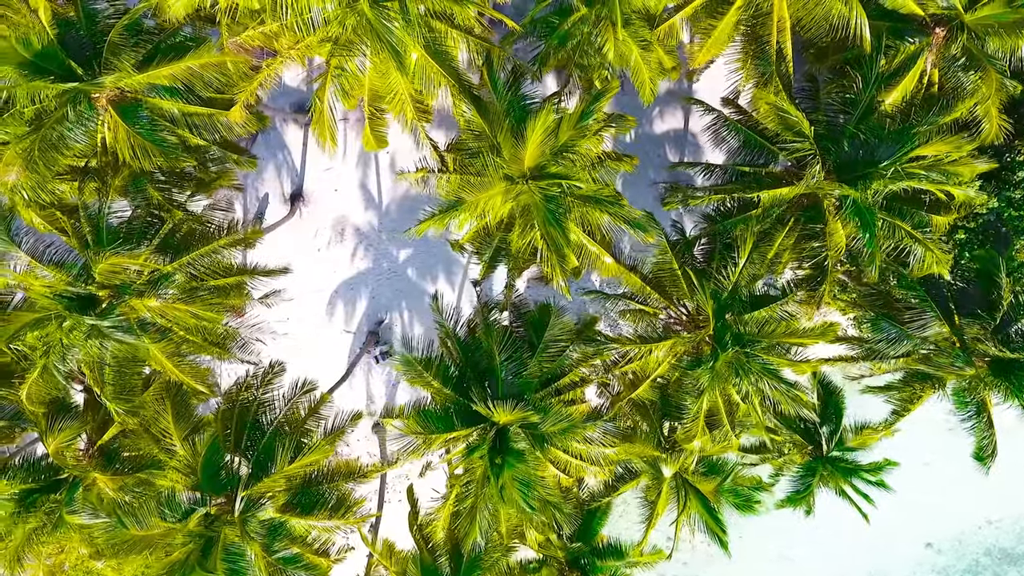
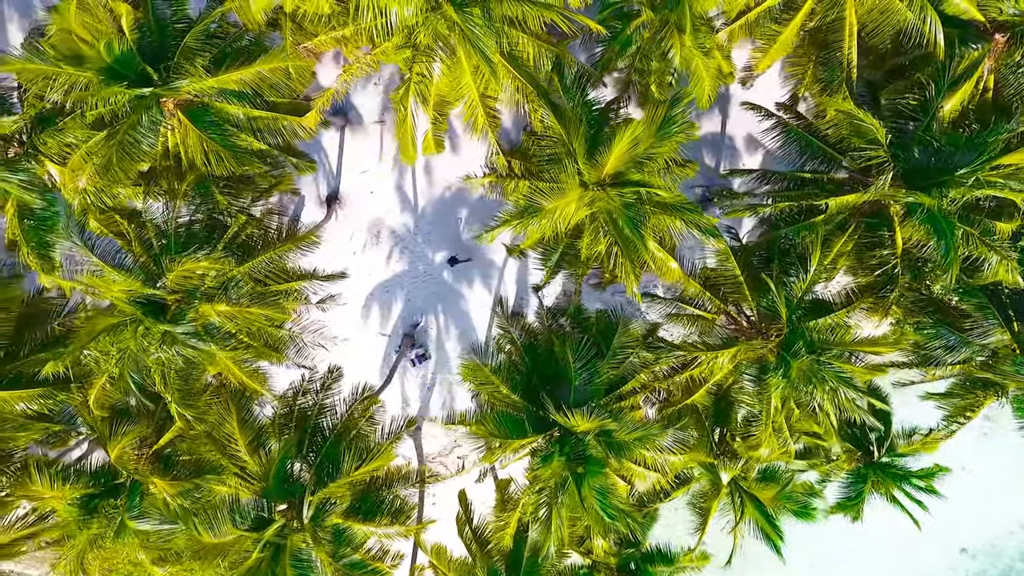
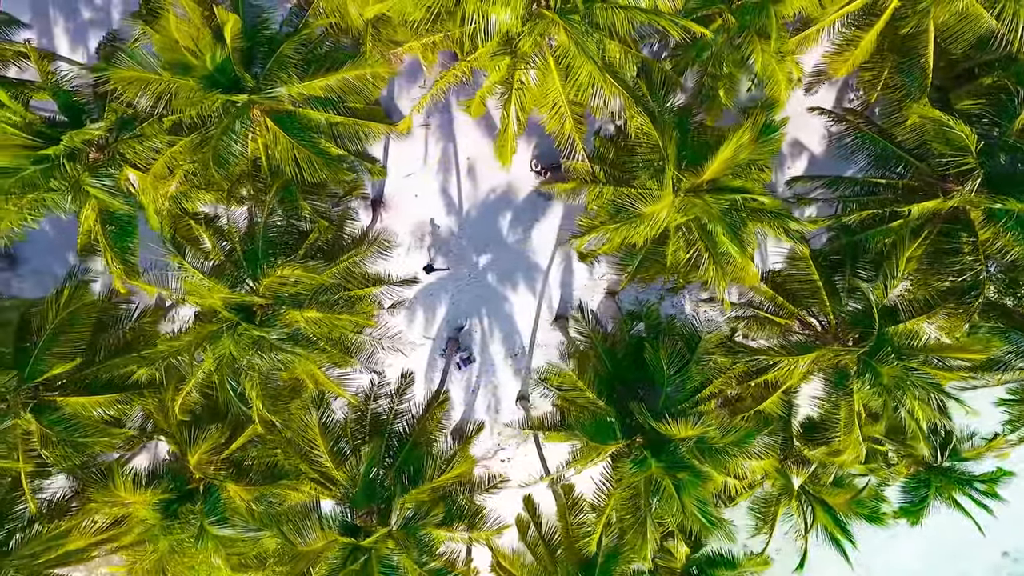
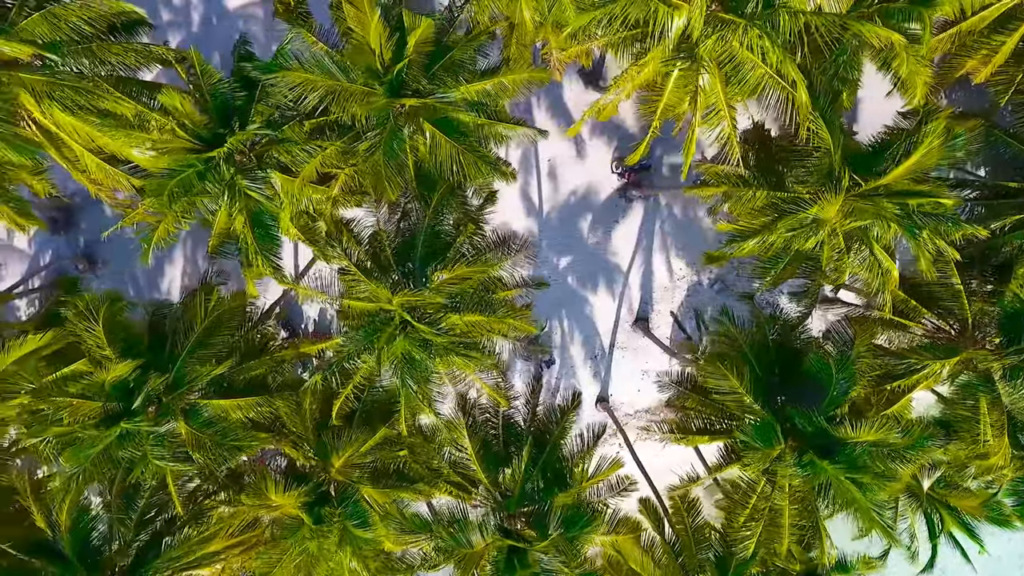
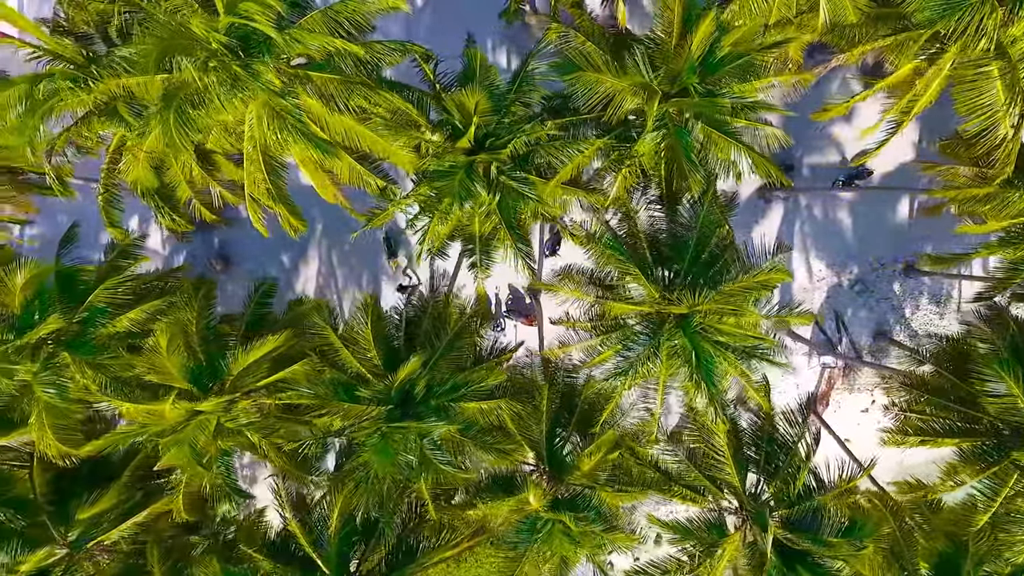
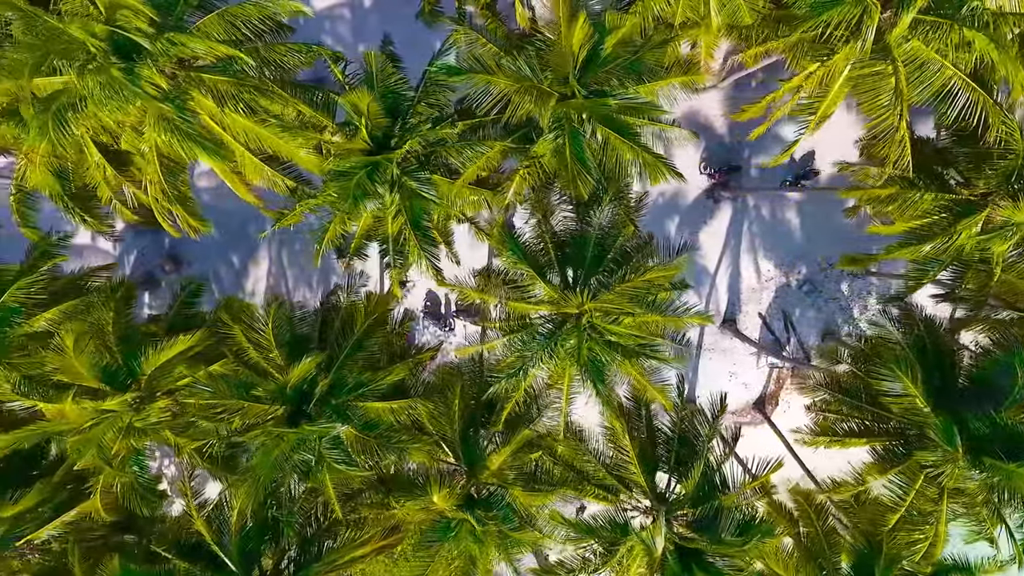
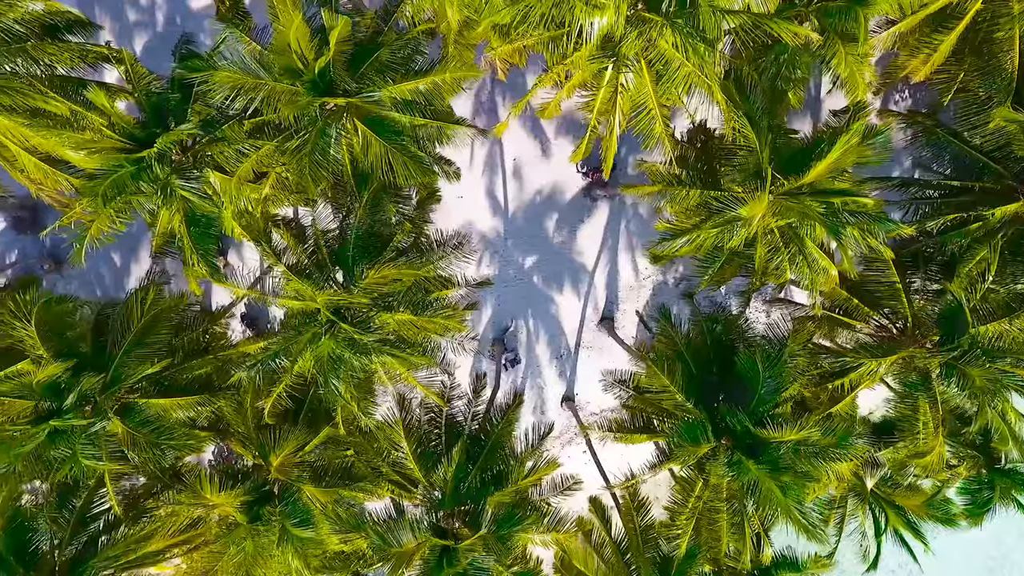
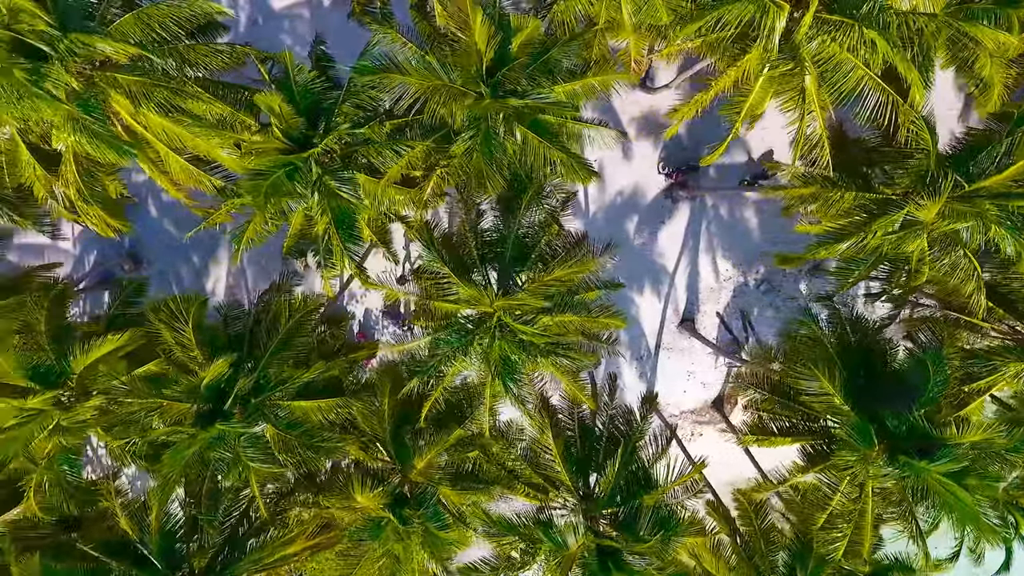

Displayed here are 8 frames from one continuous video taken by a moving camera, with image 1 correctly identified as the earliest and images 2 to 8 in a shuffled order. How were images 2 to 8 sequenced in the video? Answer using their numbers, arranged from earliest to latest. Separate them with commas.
2, 3, 7, 4, 8, 6, 5
